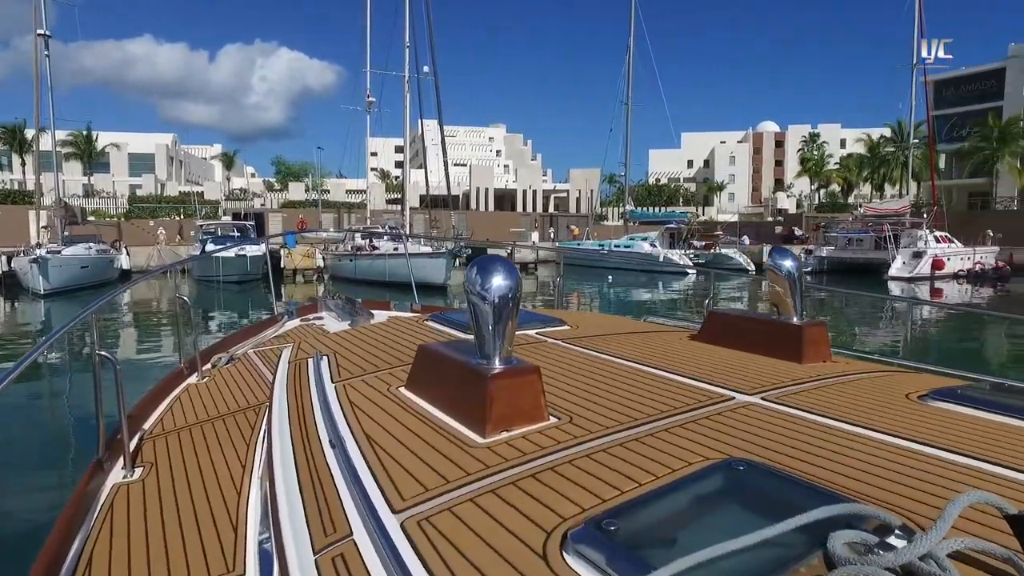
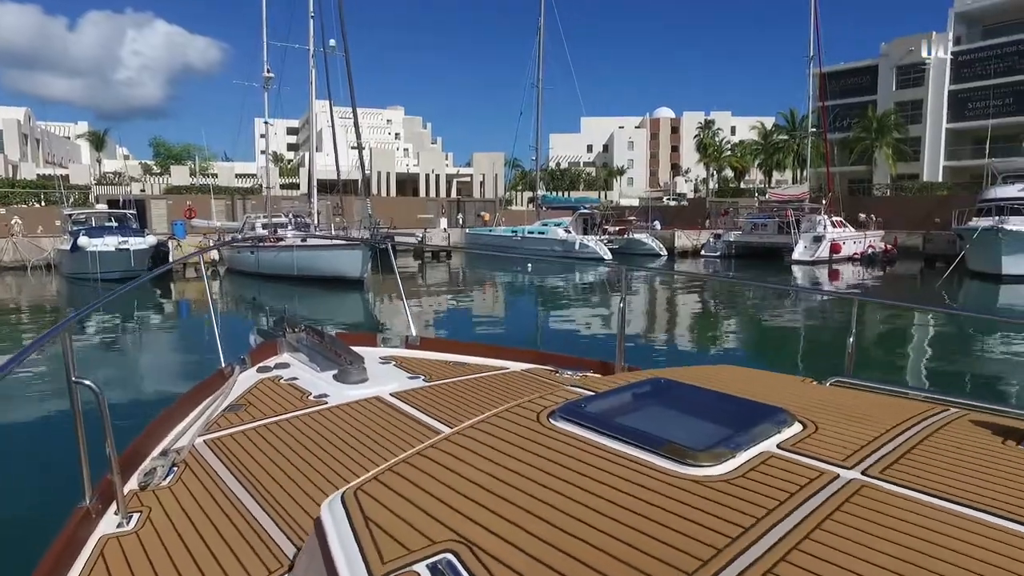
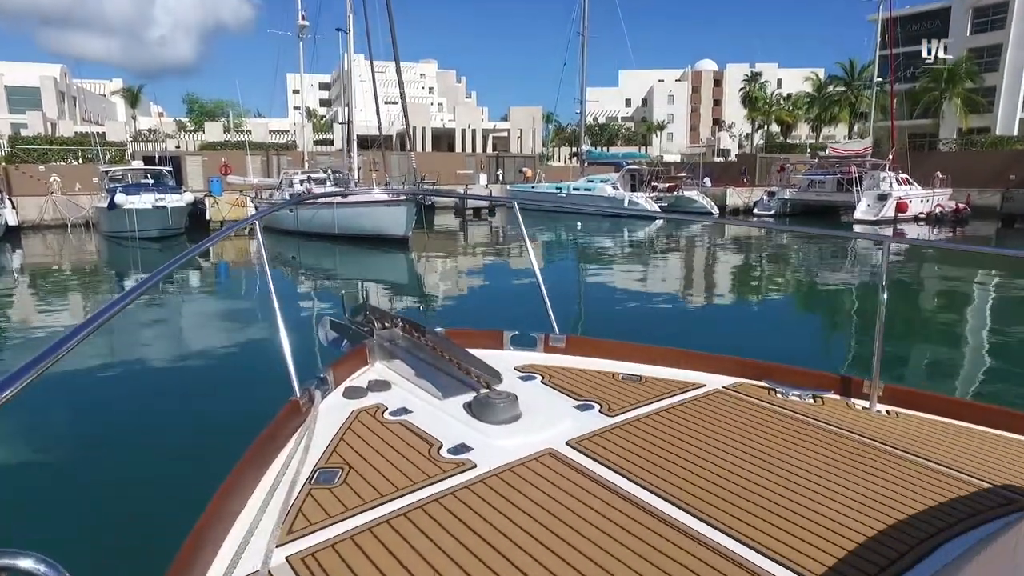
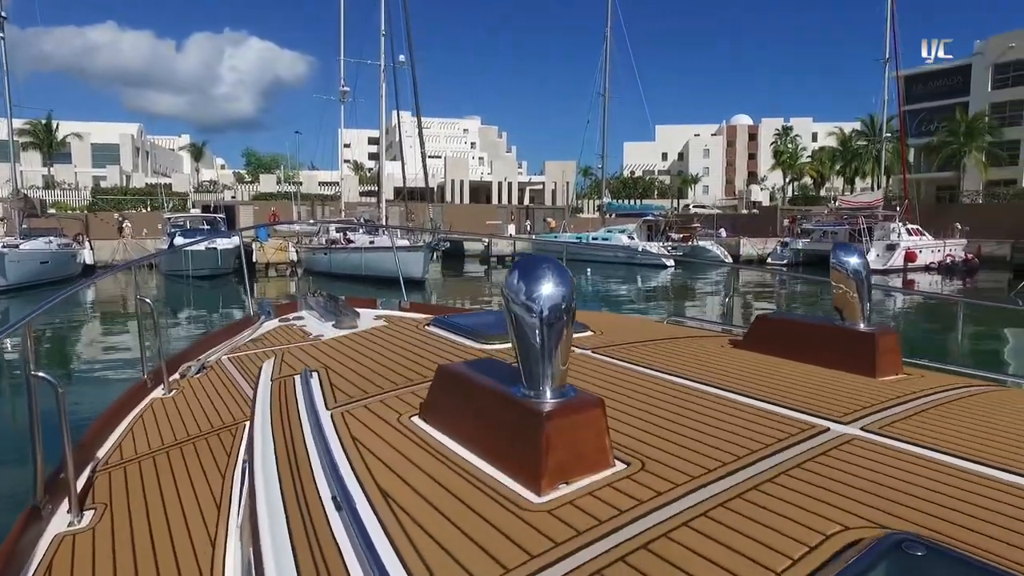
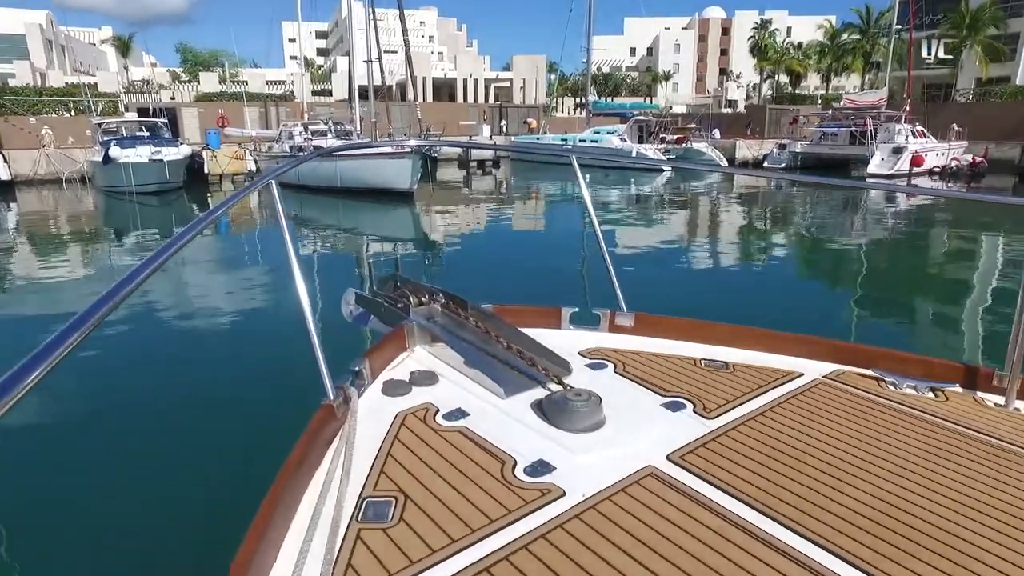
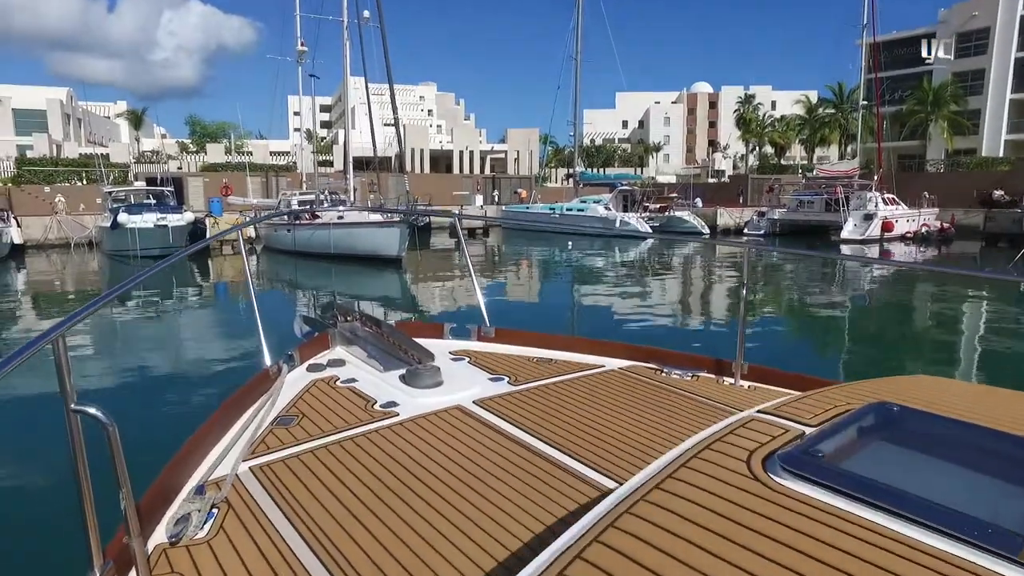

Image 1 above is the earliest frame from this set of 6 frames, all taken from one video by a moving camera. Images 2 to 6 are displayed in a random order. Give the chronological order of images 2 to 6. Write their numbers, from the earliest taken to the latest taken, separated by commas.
4, 2, 6, 3, 5
